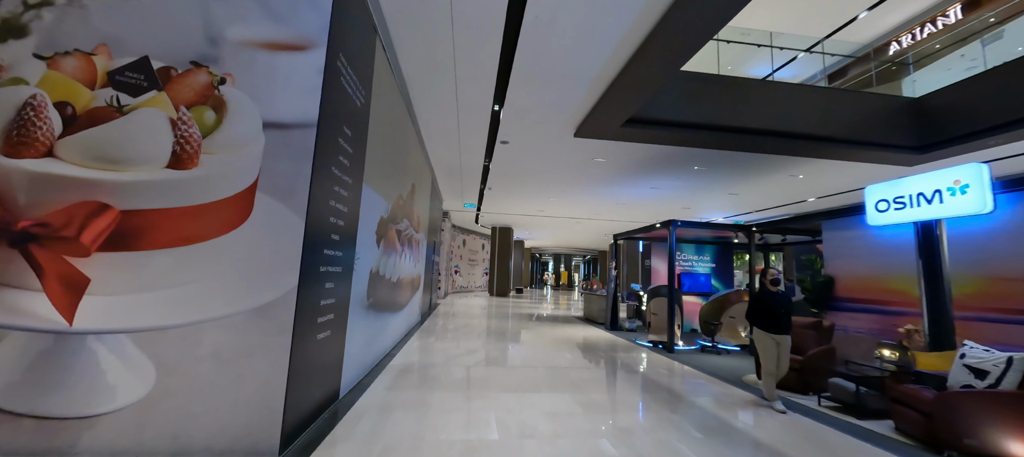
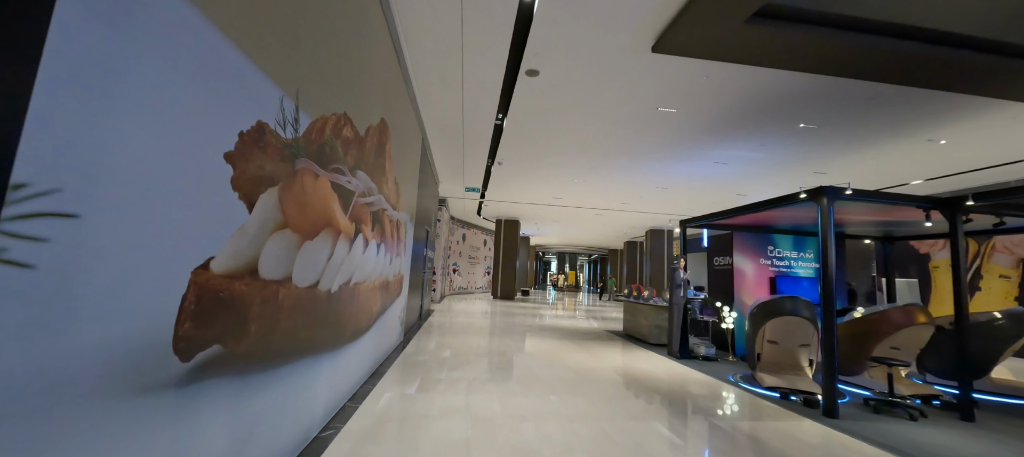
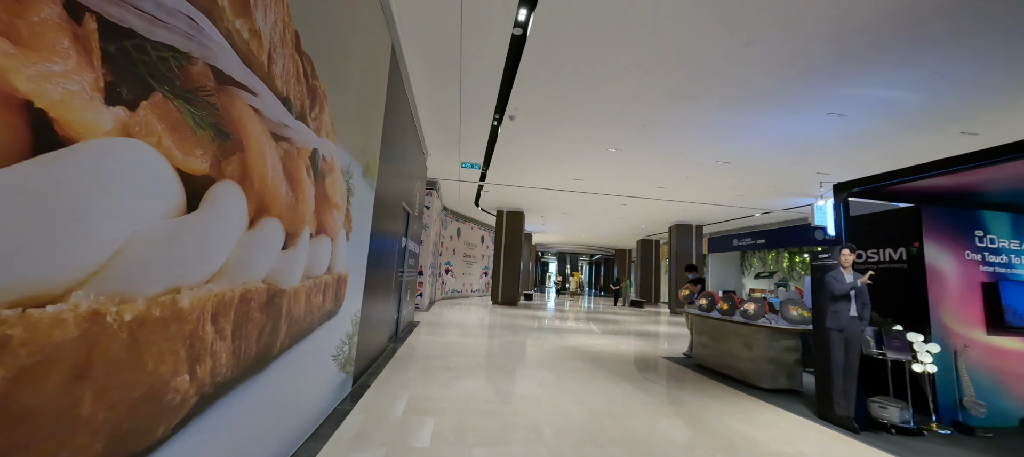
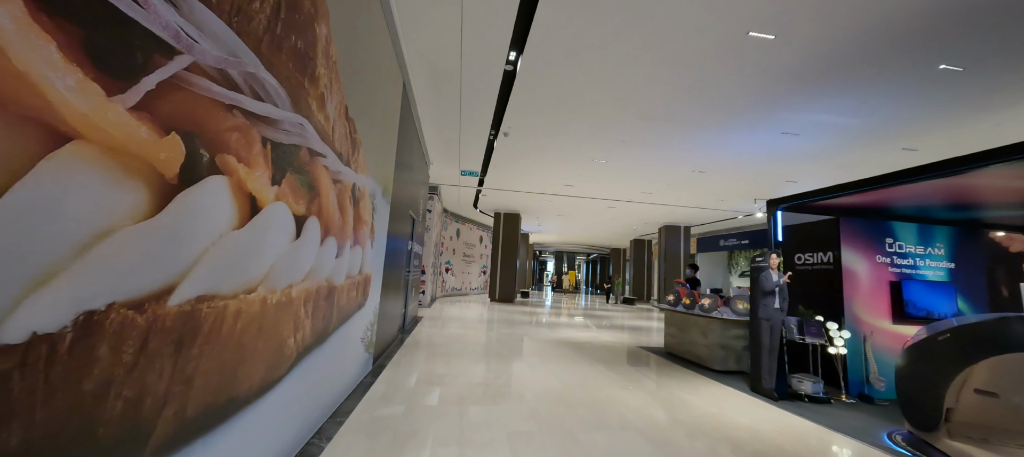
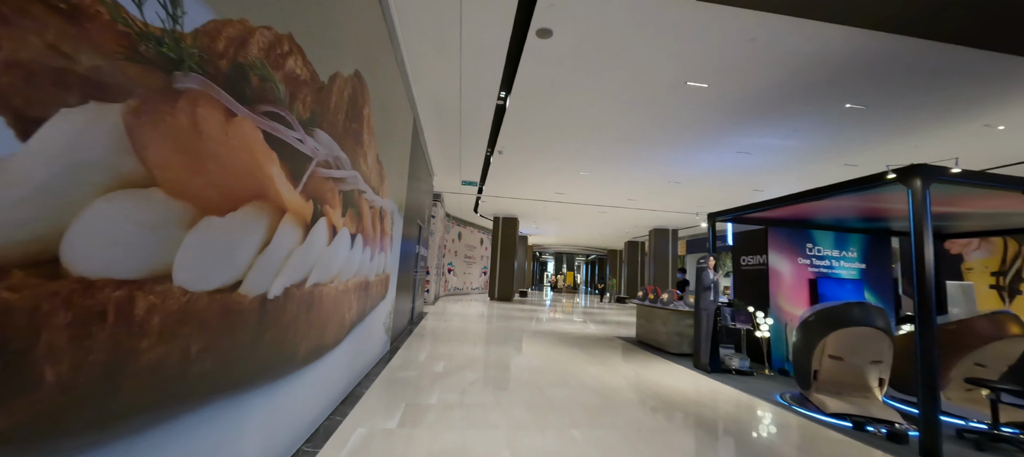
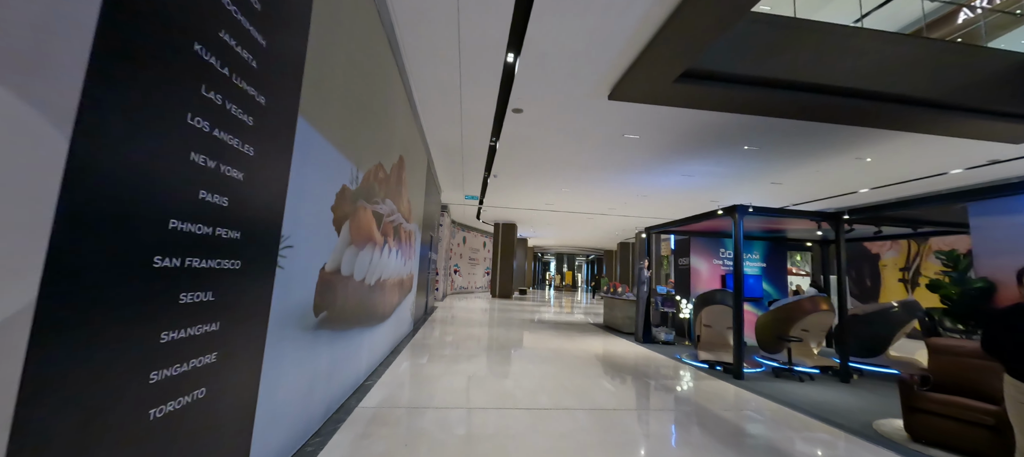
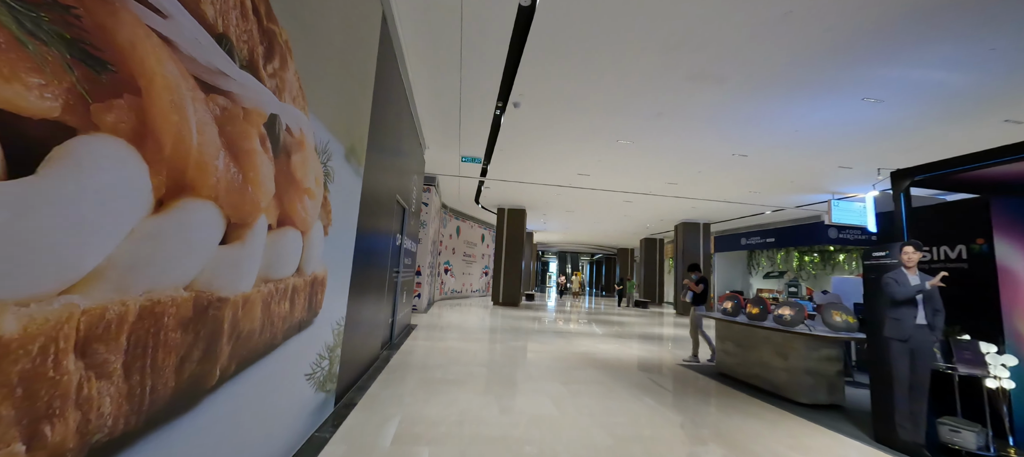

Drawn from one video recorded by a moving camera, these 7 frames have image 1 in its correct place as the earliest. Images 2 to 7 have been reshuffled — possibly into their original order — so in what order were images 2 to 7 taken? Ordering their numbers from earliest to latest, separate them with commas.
6, 2, 5, 4, 3, 7
